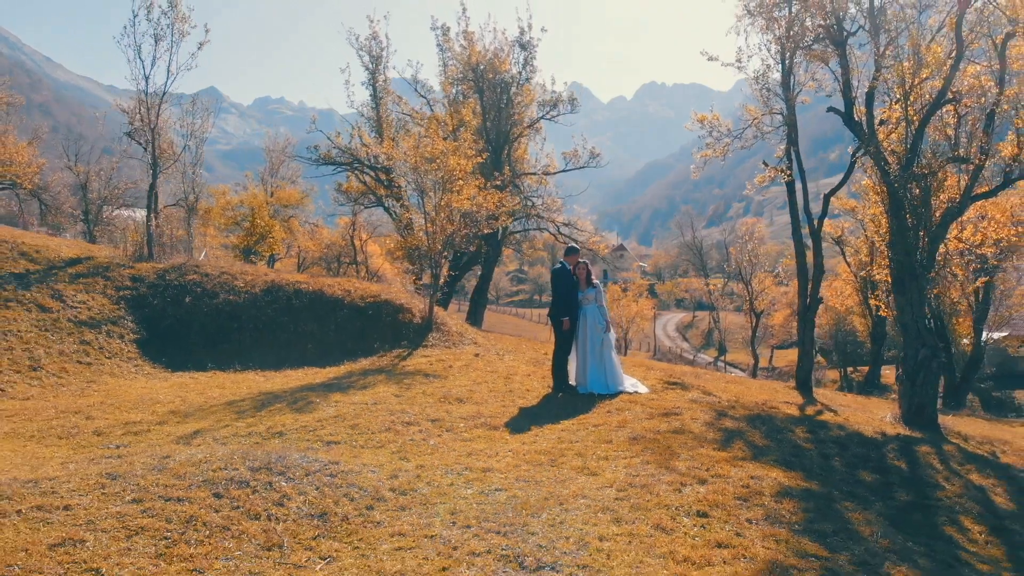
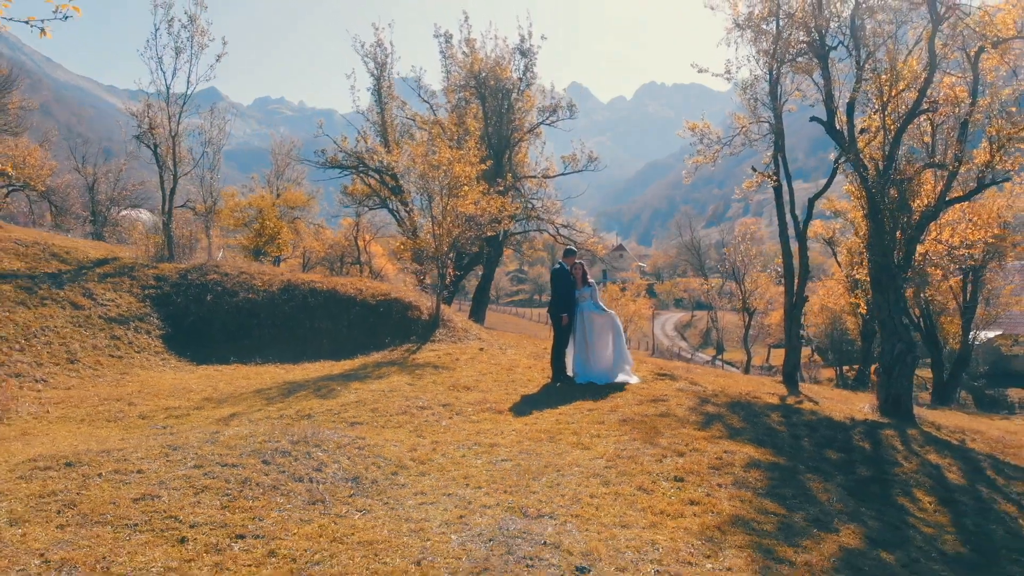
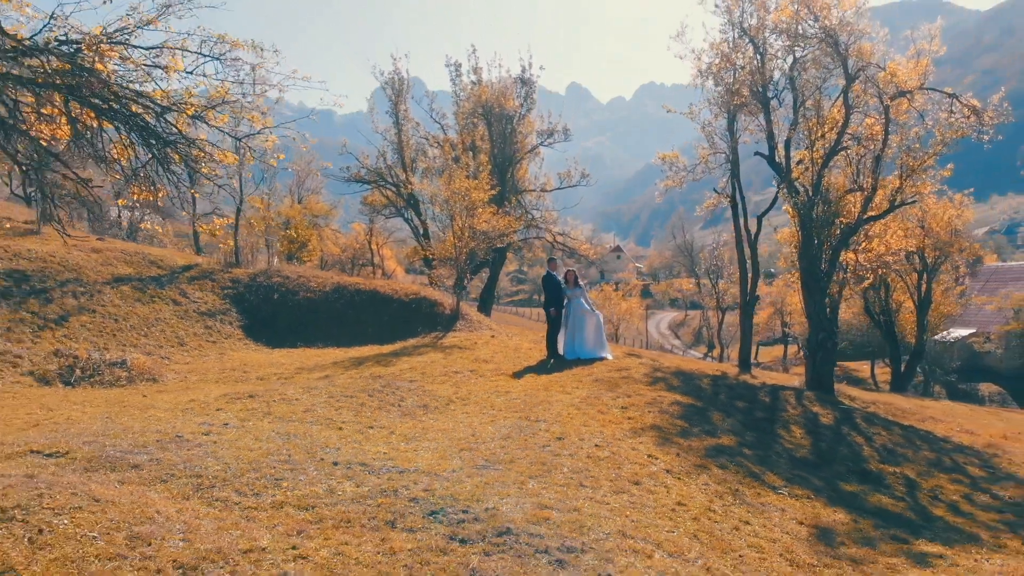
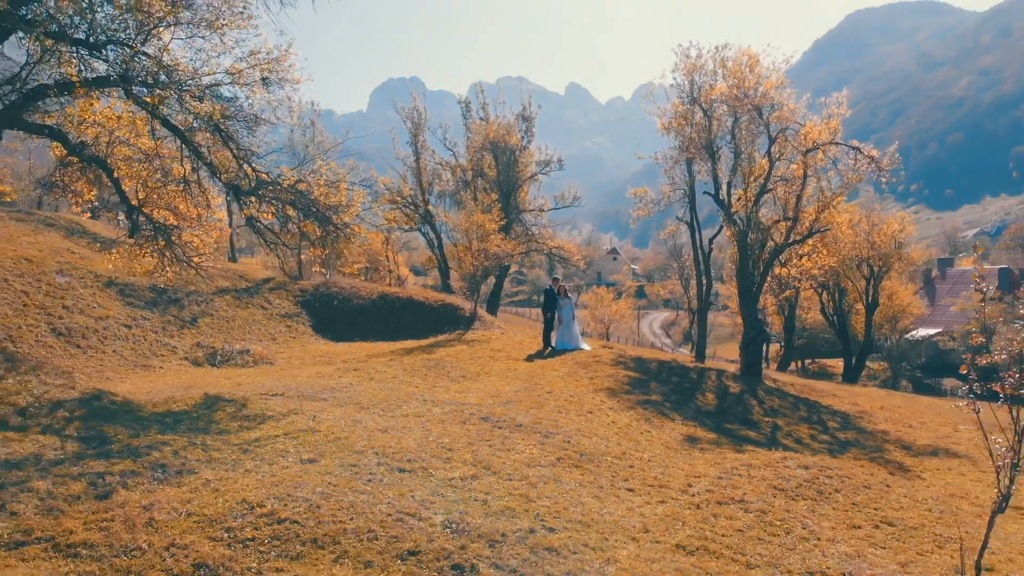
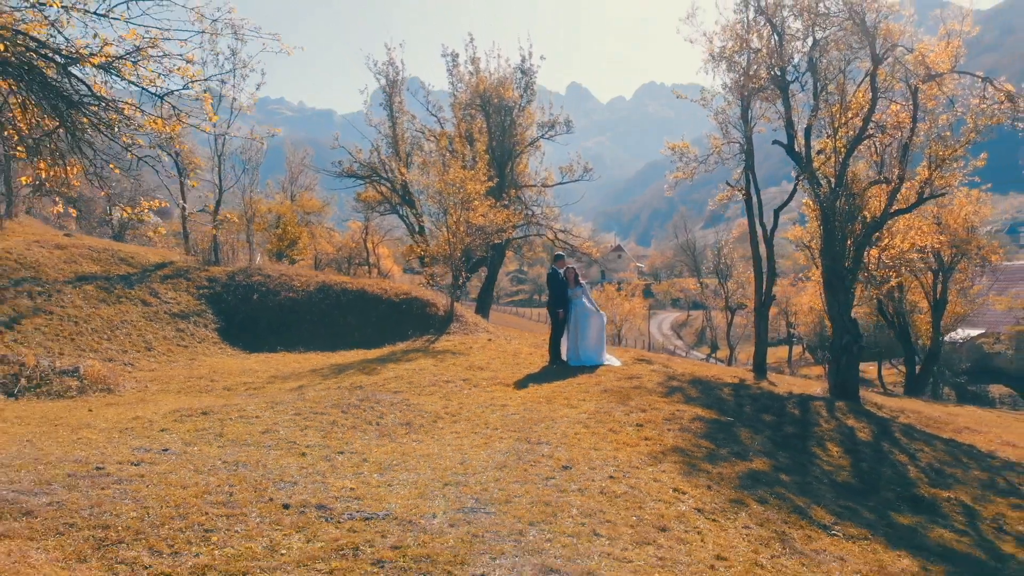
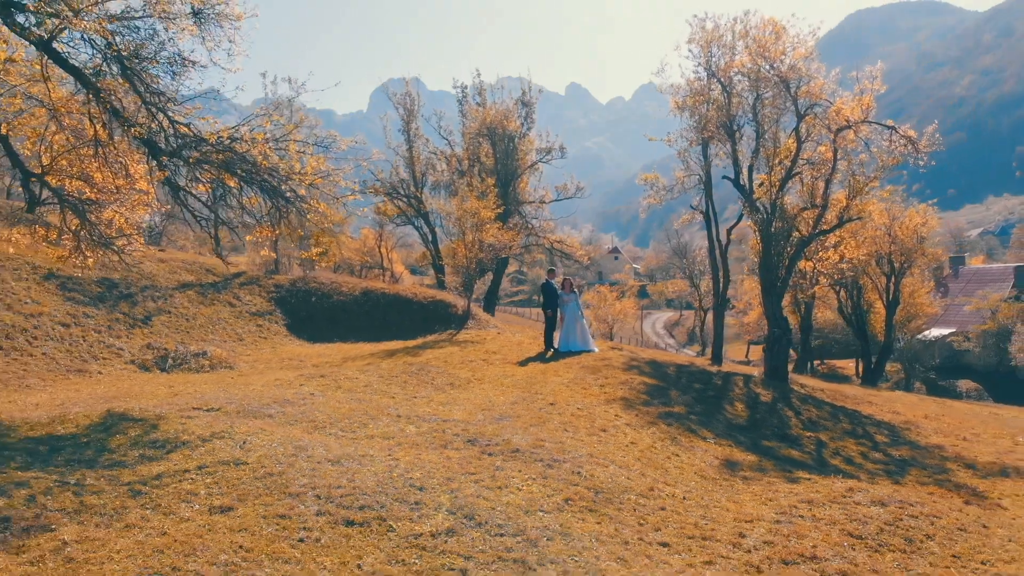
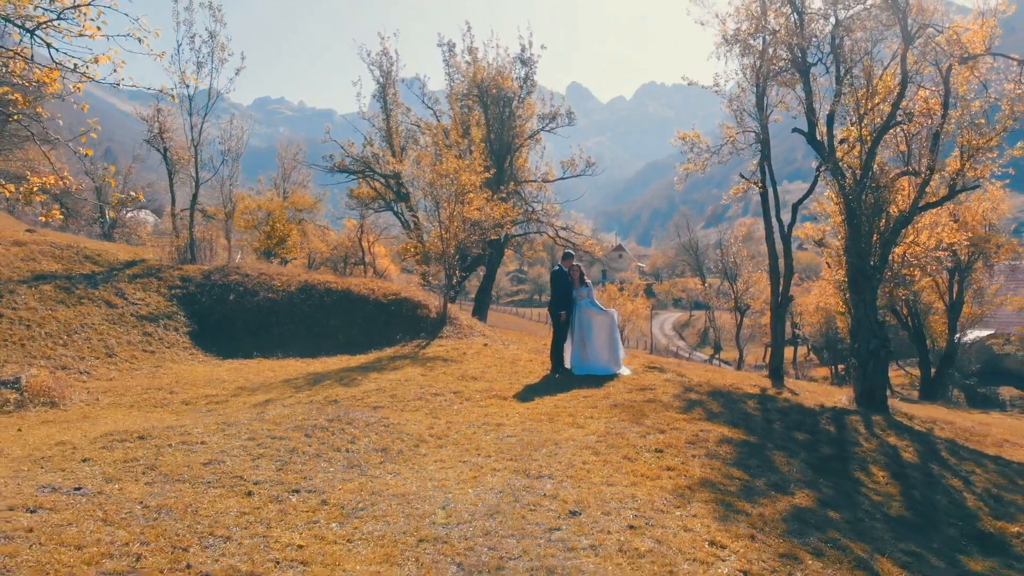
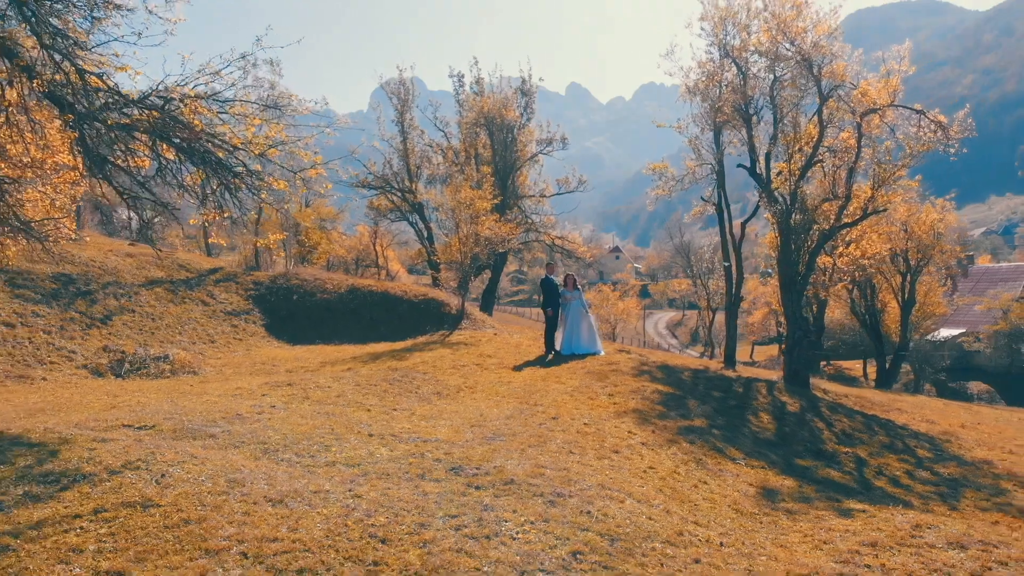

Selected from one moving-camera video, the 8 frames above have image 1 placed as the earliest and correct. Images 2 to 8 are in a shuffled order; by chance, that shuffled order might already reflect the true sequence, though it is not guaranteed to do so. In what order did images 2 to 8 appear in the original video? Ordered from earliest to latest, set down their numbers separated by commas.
2, 7, 5, 3, 8, 6, 4
